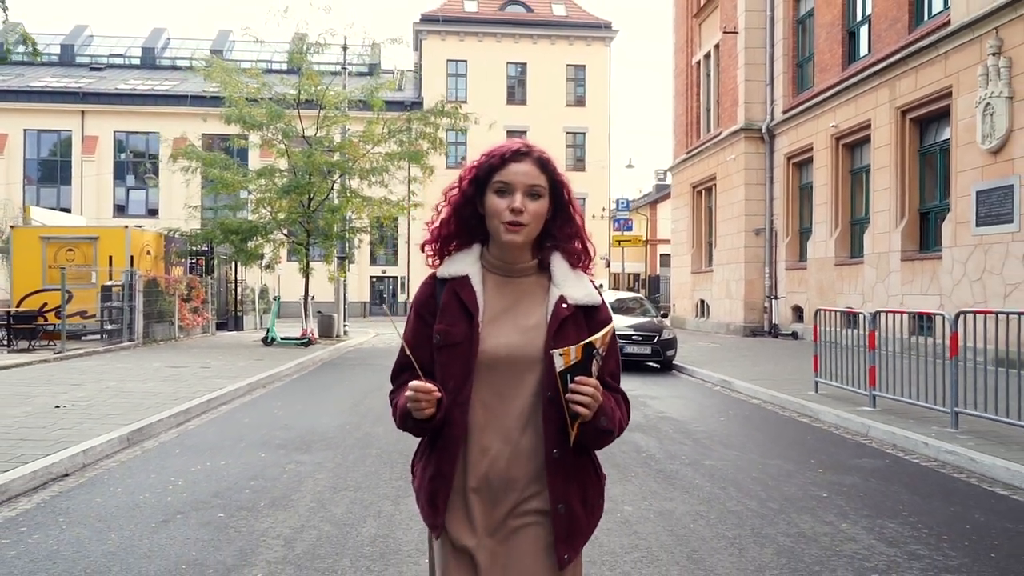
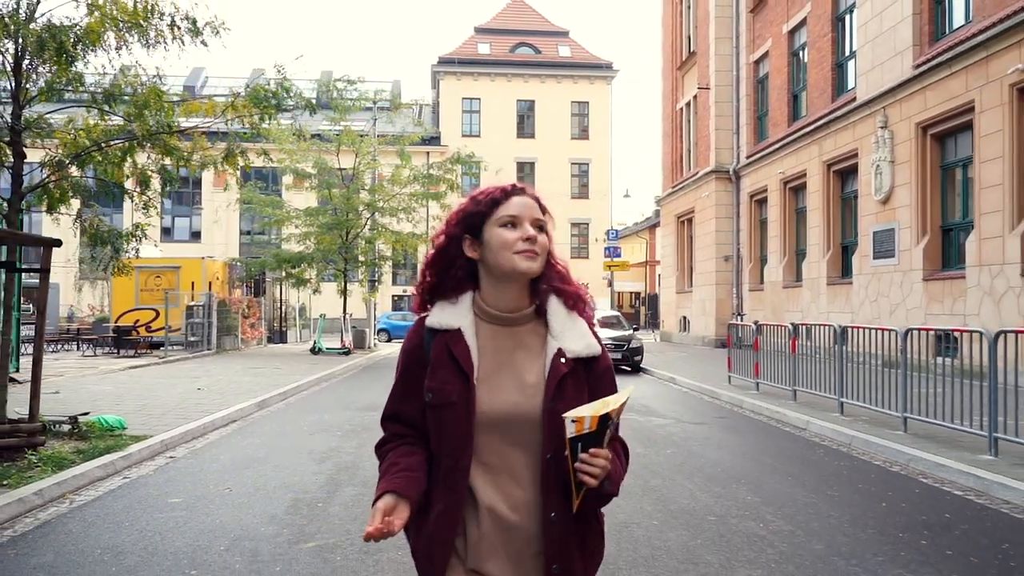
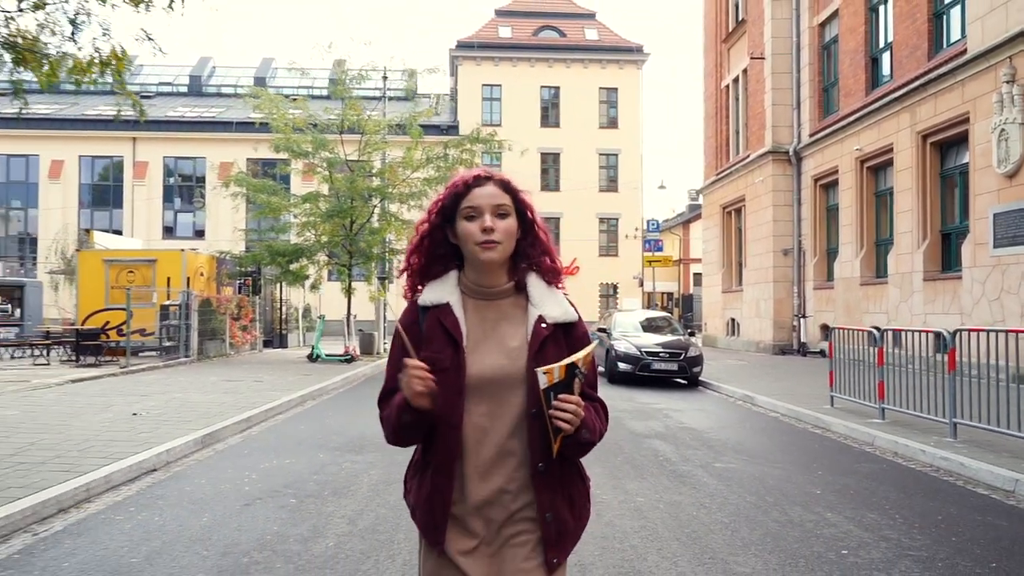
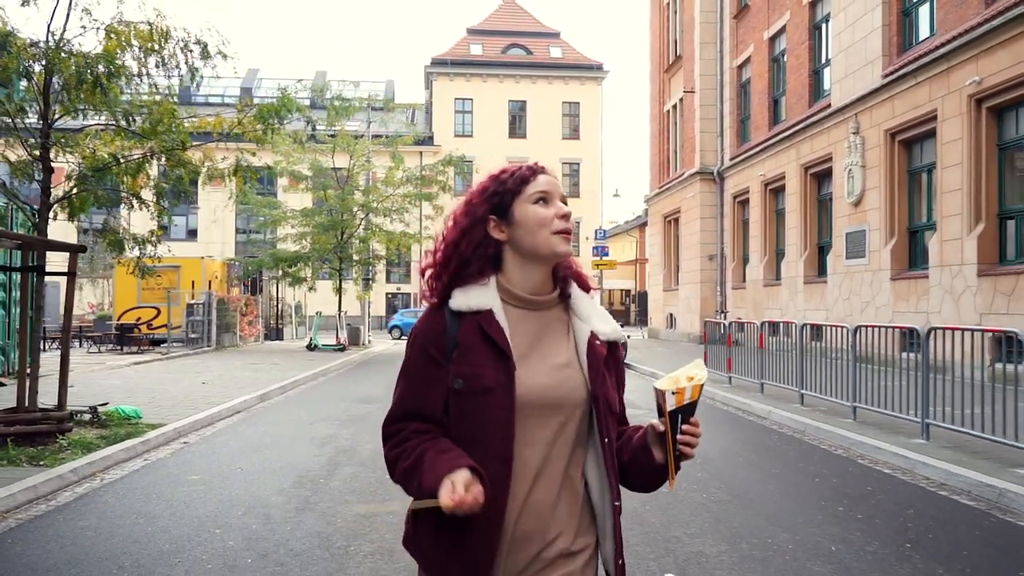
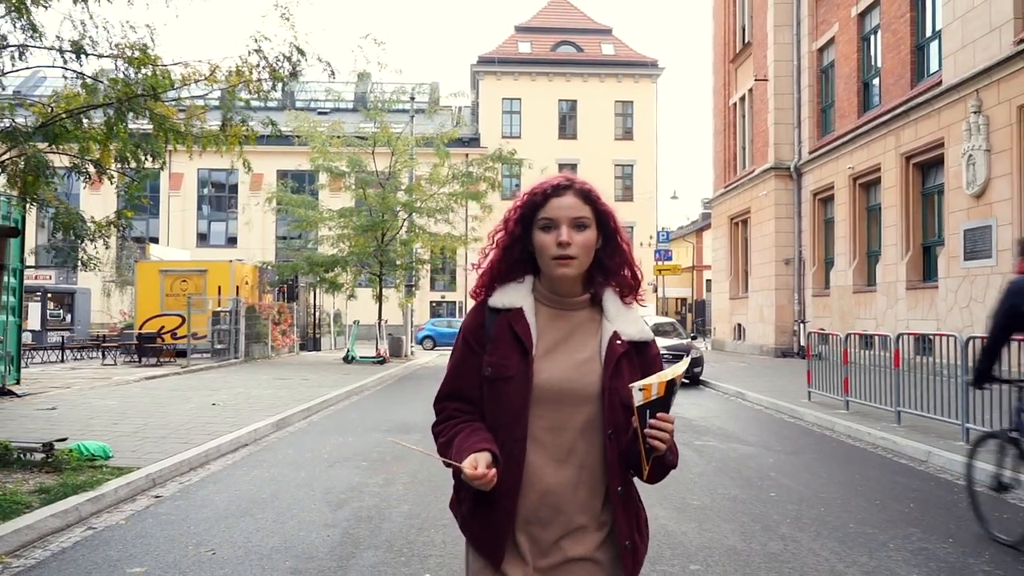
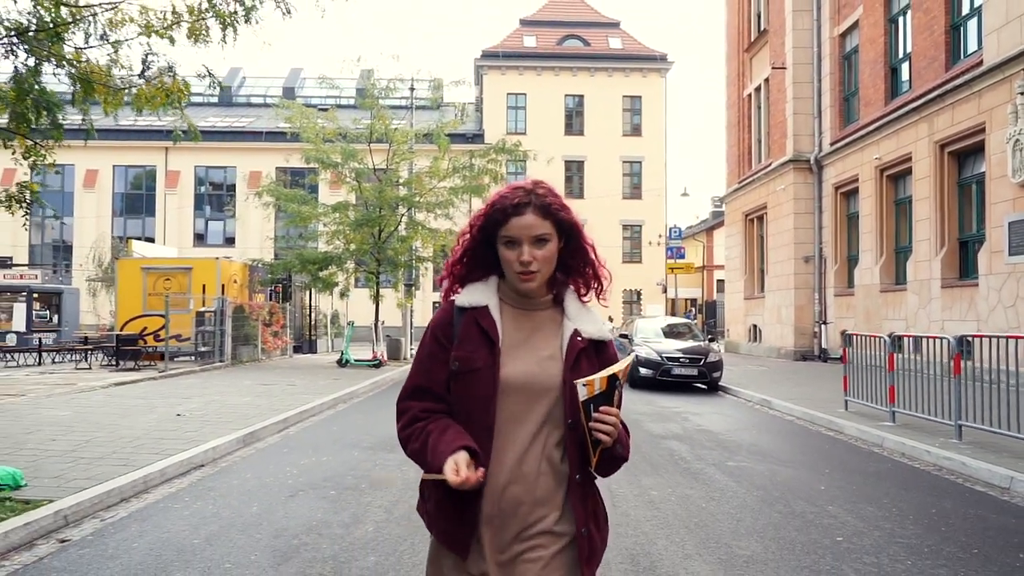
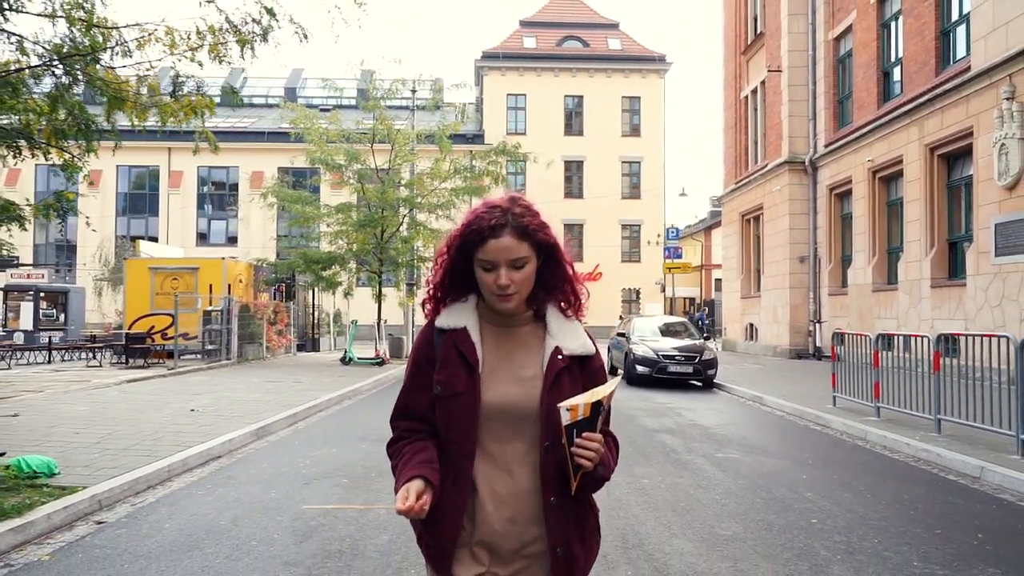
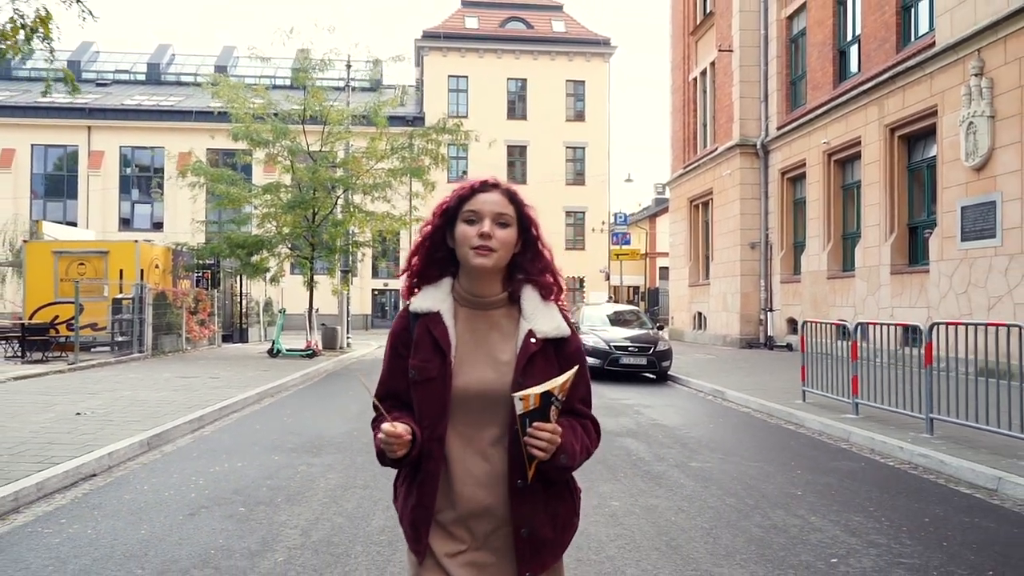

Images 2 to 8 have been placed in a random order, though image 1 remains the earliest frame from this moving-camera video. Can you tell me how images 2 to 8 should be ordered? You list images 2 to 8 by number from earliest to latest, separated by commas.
8, 3, 6, 7, 5, 2, 4
